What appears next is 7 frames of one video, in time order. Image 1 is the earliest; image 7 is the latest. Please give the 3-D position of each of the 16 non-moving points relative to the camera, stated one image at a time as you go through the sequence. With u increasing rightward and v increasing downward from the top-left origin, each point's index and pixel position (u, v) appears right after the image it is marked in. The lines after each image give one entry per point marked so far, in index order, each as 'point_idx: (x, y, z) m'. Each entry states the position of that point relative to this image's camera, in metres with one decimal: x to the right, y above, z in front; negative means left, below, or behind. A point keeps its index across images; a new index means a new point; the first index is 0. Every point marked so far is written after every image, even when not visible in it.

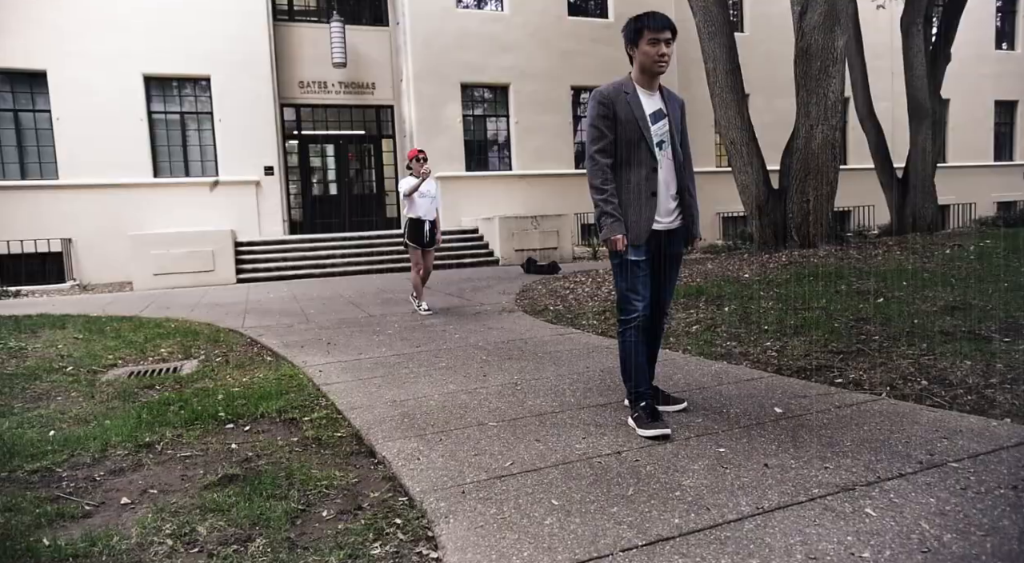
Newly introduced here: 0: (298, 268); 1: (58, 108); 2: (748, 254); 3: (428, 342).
0: (-4.9, +0.3, +15.6) m
1: (-10.1, +3.9, +15.1) m
2: (+3.8, +0.4, +10.7) m
3: (-0.9, -0.6, +6.9) m
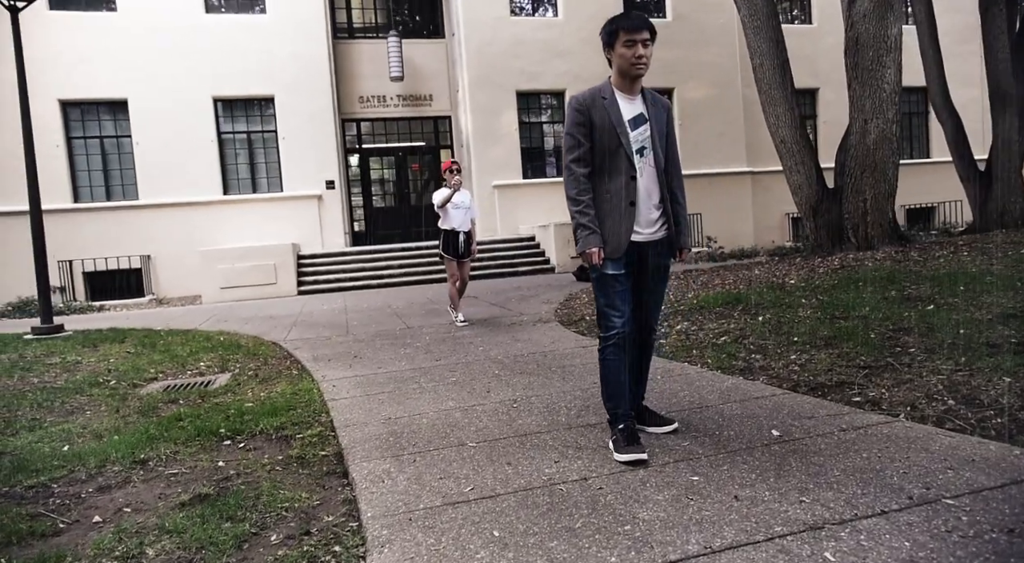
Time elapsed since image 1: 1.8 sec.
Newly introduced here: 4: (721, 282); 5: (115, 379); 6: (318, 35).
0: (-3.7, +0.1, +15.9) m
1: (-9.0, +3.6, +16.1) m
2: (+4.4, +0.4, +10.1) m
3: (-0.6, -0.8, +6.8) m
4: (+2.8, 0.0, +9.1) m
5: (-4.0, -1.0, +6.7) m
6: (-4.9, +6.3, +17.1) m
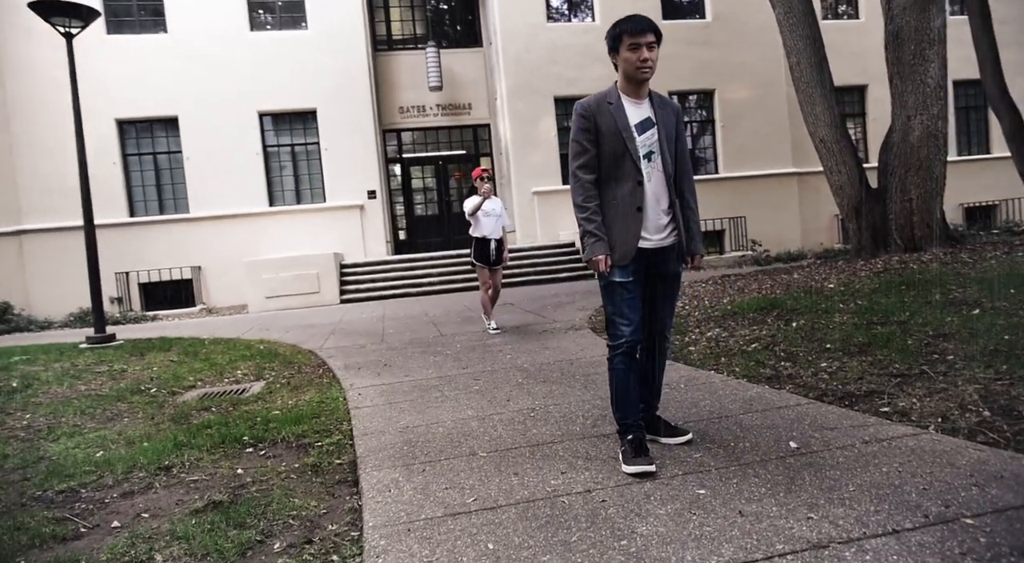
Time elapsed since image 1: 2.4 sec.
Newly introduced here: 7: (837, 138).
0: (-2.8, -0.1, +16.1) m
1: (-8.1, +3.3, +16.7) m
2: (+4.9, +0.3, +9.8) m
3: (-0.3, -0.8, +6.8) m
4: (+3.3, -0.1, +8.9) m
5: (-3.7, -1.1, +6.9) m
6: (-4.0, +6.1, +17.4) m
7: (+4.9, +2.2, +10.0) m
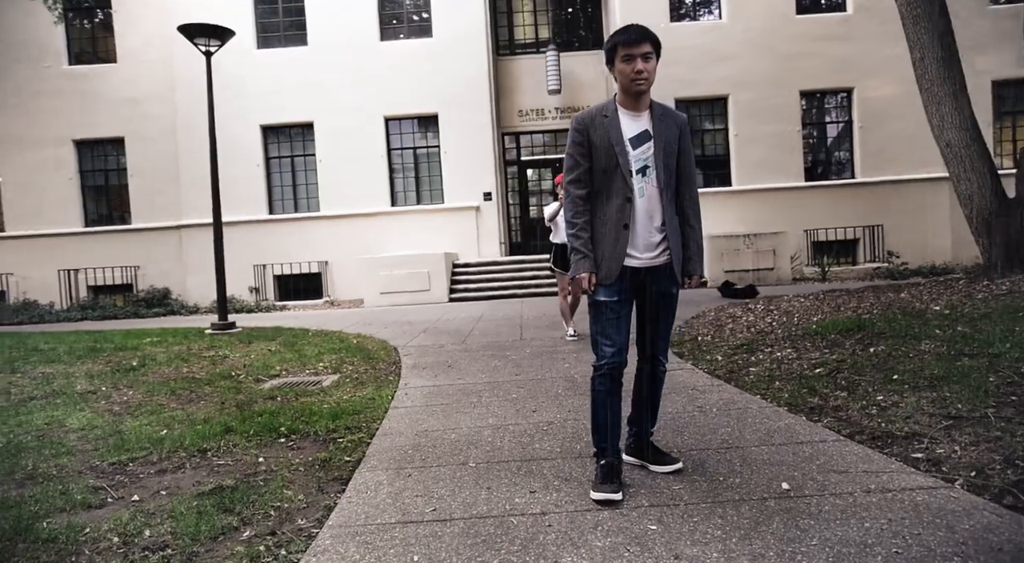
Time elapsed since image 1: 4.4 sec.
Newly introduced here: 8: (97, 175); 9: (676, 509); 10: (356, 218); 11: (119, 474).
0: (-0.3, -0.2, +16.4) m
1: (-5.2, +3.5, +18.1) m
2: (+6.0, 0.0, +8.7) m
3: (+0.2, -0.9, +6.8) m
4: (+4.2, -0.3, +8.1) m
5: (-3.0, -1.1, +7.6) m
6: (-1.0, +6.1, +17.9) m
7: (+6.1, +1.9, +8.9) m
8: (-11.4, +2.9, +18.3) m
9: (+0.7, -1.0, +2.9) m
10: (-4.2, +1.7, +18.0) m
11: (-2.4, -1.2, +4.1) m
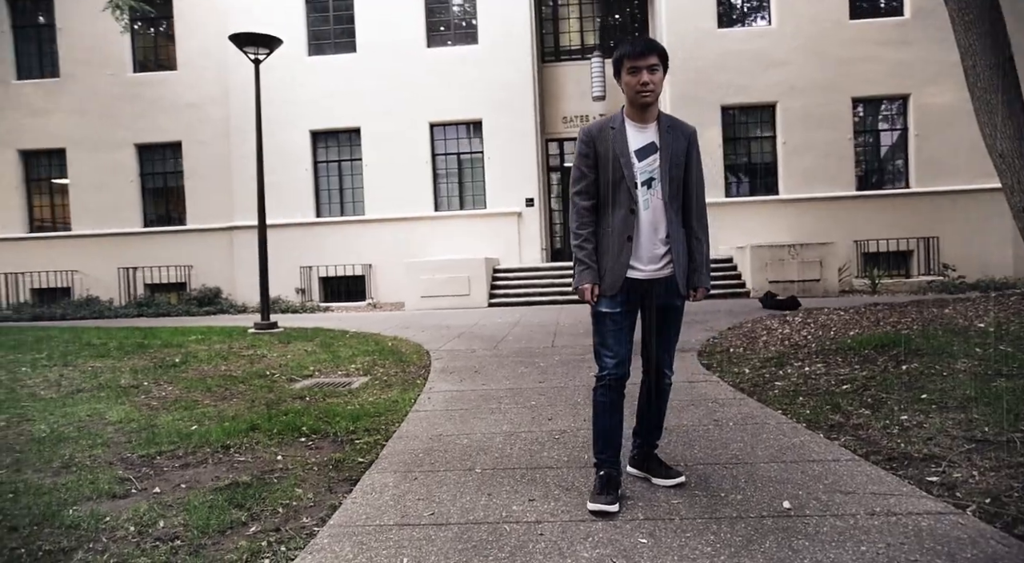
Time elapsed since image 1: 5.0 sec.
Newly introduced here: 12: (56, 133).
0: (+0.7, -0.3, +16.4) m
1: (-4.1, +3.4, +18.5) m
2: (+6.4, -0.2, +8.3) m
3: (+0.5, -1.0, +6.8) m
4: (+4.5, -0.5, +7.8) m
5: (-2.7, -1.1, +7.8) m
6: (+0.2, +6.0, +18.0) m
7: (+6.6, +1.7, +8.5) m
8: (-10.3, +3.0, +19.1) m
9: (+0.7, -1.1, +2.9) m
10: (-3.1, +1.6, +18.3) m
11: (-2.3, -1.2, +4.2) m
12: (-13.1, +4.3, +19.1) m
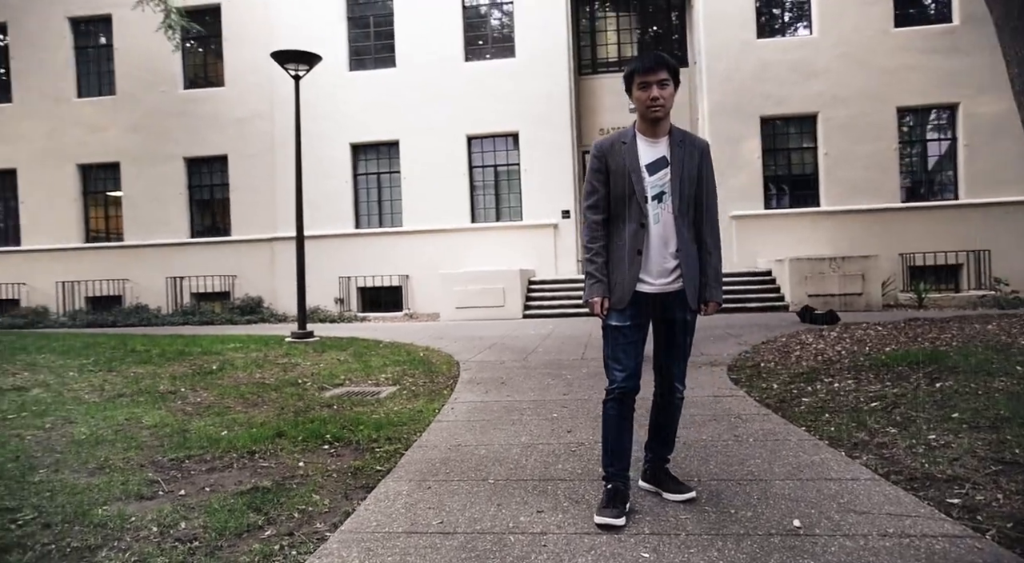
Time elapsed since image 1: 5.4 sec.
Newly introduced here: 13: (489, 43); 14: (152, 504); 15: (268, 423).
0: (+1.5, -0.6, +16.4) m
1: (-3.1, +3.1, +18.8) m
2: (+6.7, -0.4, +8.0) m
3: (+0.7, -1.1, +6.8) m
4: (+4.8, -0.6, +7.6) m
5: (-2.4, -1.2, +8.0) m
6: (+1.2, +5.7, +18.1) m
7: (+6.9, +1.5, +8.2) m
8: (-9.2, +2.7, +19.8) m
9: (+0.7, -1.1, +2.9) m
10: (-2.2, +1.3, +18.5) m
11: (-2.2, -1.2, +4.4) m
12: (-12.0, +4.0, +19.9) m
13: (-0.7, +6.7, +18.8) m
14: (-2.0, -1.2, +3.7) m
15: (-2.1, -1.2, +5.7) m
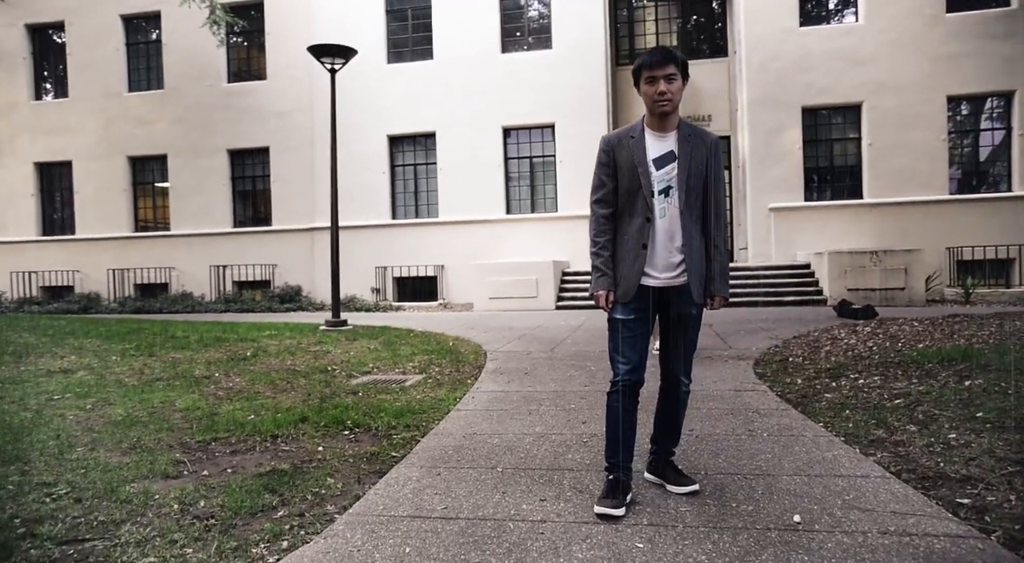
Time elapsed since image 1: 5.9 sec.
0: (+2.3, -0.4, +16.4) m
1: (-2.1, +3.4, +18.9) m
2: (+7.0, -0.3, +7.6) m
3: (+1.0, -1.0, +6.9) m
4: (+5.1, -0.6, +7.4) m
5: (-2.1, -1.1, +8.2) m
6: (+2.1, +5.9, +18.0) m
7: (+7.2, +1.5, +7.8) m
8: (-8.2, +3.0, +20.3) m
9: (+0.7, -1.1, +2.9) m
10: (-1.2, +1.6, +18.7) m
11: (-2.1, -1.2, +4.6) m
12: (-11.0, +4.4, +20.6) m
13: (+0.3, +7.0, +18.7) m
14: (-2.0, -1.2, +3.9) m
15: (-1.9, -1.1, +5.9) m
